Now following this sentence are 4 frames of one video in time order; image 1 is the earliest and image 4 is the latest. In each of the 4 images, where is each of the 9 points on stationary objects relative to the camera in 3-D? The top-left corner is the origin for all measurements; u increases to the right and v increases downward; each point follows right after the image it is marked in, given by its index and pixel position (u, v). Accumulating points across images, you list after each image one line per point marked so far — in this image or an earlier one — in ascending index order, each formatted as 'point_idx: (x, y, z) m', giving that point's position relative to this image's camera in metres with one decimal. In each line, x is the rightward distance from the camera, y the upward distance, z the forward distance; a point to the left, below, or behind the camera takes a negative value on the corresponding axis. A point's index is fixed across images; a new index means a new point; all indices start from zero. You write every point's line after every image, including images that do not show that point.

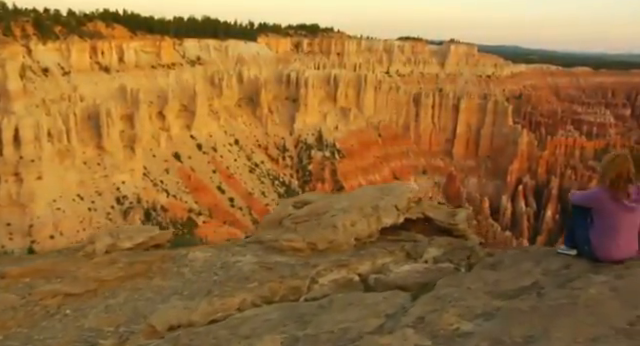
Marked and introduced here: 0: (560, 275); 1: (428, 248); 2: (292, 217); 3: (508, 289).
0: (+1.8, -0.8, +3.9) m
1: (+1.2, -0.8, +5.8) m
2: (-0.3, -0.5, +6.0) m
3: (+1.4, -0.8, +3.7) m
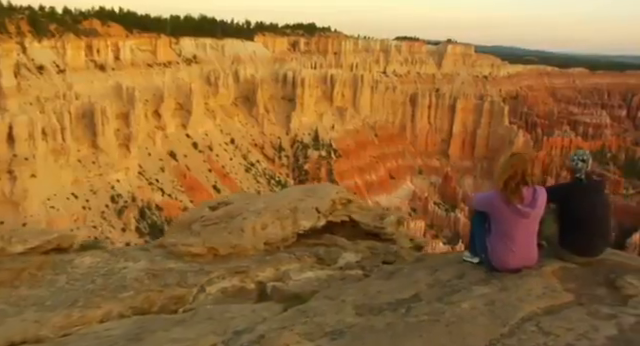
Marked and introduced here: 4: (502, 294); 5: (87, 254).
0: (+0.9, -0.8, +3.6) m
1: (+0.3, -0.8, +5.4) m
2: (-1.3, -0.5, +5.6) m
3: (+0.4, -0.8, +3.3) m
4: (+1.2, -0.8, +3.2) m
5: (-2.3, -0.8, +5.0) m
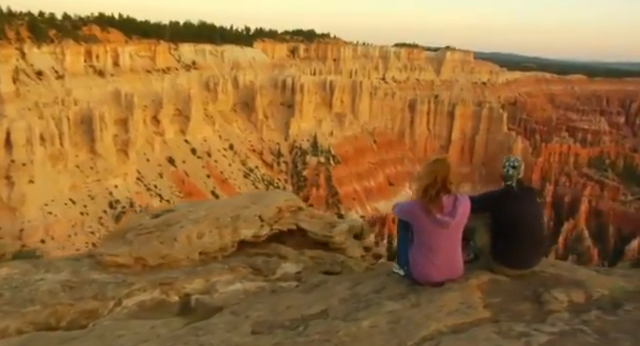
0: (+0.3, -0.8, +3.3) m
1: (-0.4, -0.9, +5.2) m
2: (-1.9, -0.6, +5.4) m
3: (-0.2, -0.9, +3.1) m
4: (+0.5, -0.8, +3.0) m
5: (-2.9, -0.8, +4.8) m
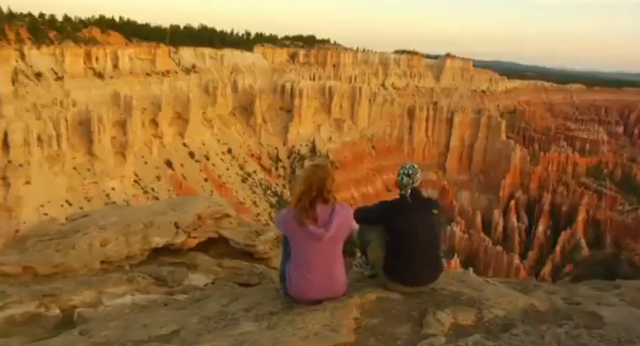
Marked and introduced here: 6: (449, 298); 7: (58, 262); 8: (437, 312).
0: (-0.6, -0.9, +3.0) m
1: (-1.2, -1.0, +4.9) m
2: (-2.8, -0.6, +5.1) m
3: (-1.0, -0.9, +2.8) m
4: (-0.3, -0.8, +2.7) m
5: (-3.7, -0.9, +4.4) m
6: (+0.9, -0.9, +3.5) m
7: (-2.3, -0.8, +4.6) m
8: (+0.7, -0.9, +3.2) m
